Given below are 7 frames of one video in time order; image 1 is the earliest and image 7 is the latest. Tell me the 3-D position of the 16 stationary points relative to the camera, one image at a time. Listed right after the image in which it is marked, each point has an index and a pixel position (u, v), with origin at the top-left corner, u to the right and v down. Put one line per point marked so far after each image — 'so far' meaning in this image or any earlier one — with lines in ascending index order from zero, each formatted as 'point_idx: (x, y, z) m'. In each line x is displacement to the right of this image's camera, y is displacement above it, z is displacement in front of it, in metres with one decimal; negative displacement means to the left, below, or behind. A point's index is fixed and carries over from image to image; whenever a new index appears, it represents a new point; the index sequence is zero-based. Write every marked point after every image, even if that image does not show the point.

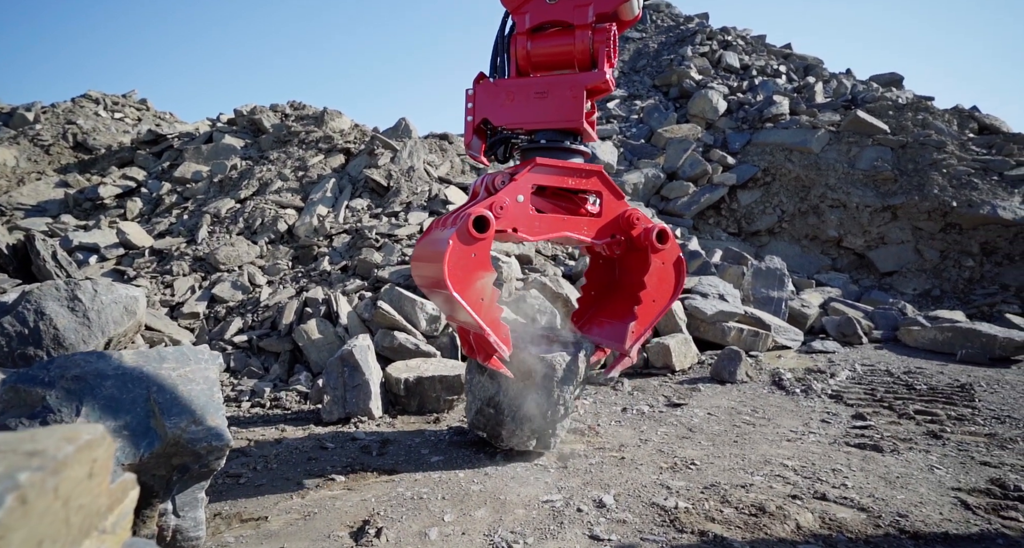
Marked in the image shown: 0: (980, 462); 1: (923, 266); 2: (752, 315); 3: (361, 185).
0: (+1.9, -0.8, +2.6) m
1: (+5.5, +0.1, +8.3) m
2: (+2.3, -0.4, +5.9) m
3: (-1.7, +1.0, +7.0) m
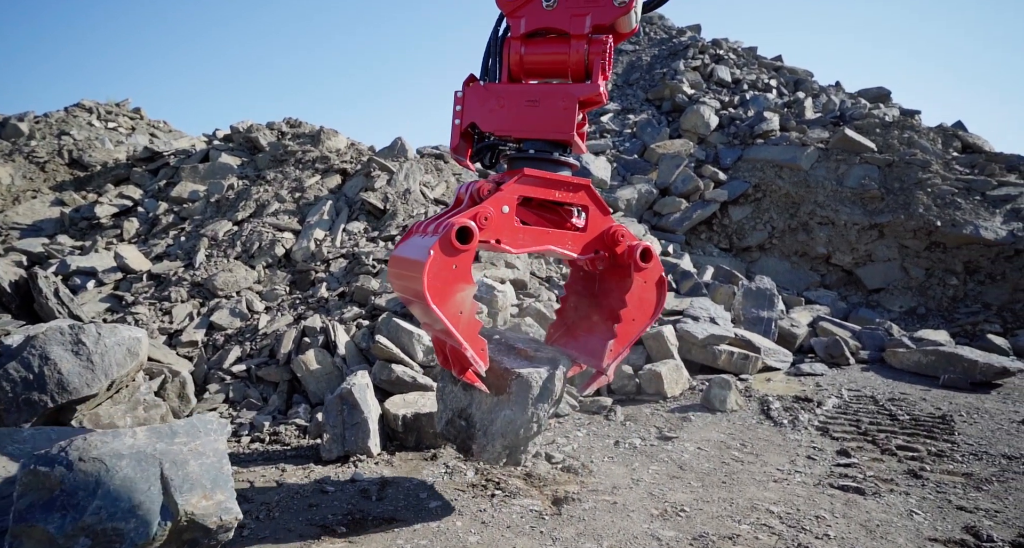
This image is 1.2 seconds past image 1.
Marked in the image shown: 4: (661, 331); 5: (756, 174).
0: (+1.9, -1.0, +2.7) m
1: (+5.4, -0.1, +8.4) m
2: (+2.3, -0.6, +6.1) m
3: (-1.8, +0.8, +7.1) m
4: (+1.3, -0.5, +5.3) m
5: (+3.7, +1.5, +9.4) m
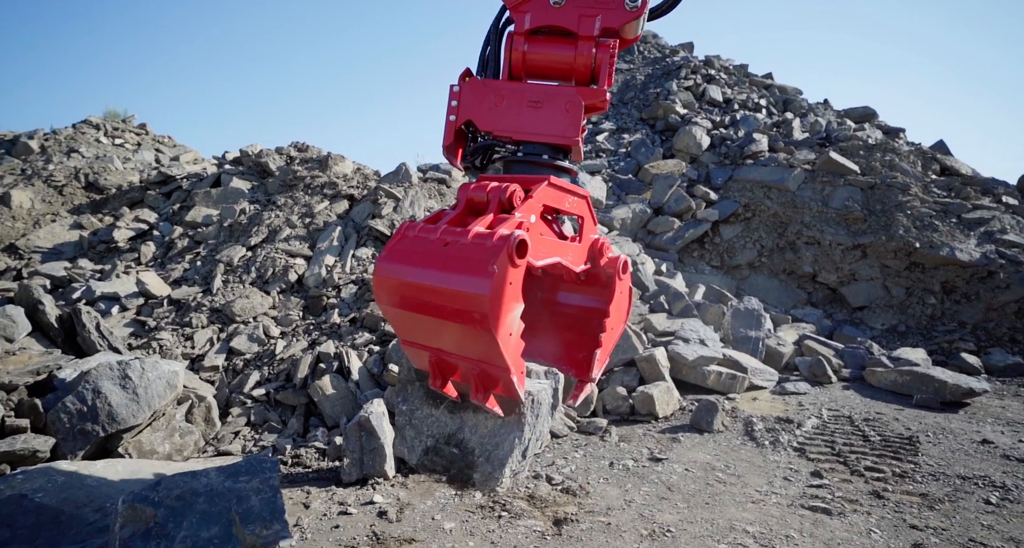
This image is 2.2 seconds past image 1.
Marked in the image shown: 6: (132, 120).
0: (+2.0, -1.2, +3.1) m
1: (+5.4, -0.4, +8.8) m
2: (+2.3, -0.9, +6.4) m
3: (-1.8, +0.5, +7.4) m
4: (+1.3, -0.7, +5.7) m
5: (+3.7, +1.2, +9.8) m
6: (-10.4, +4.2, +16.9) m
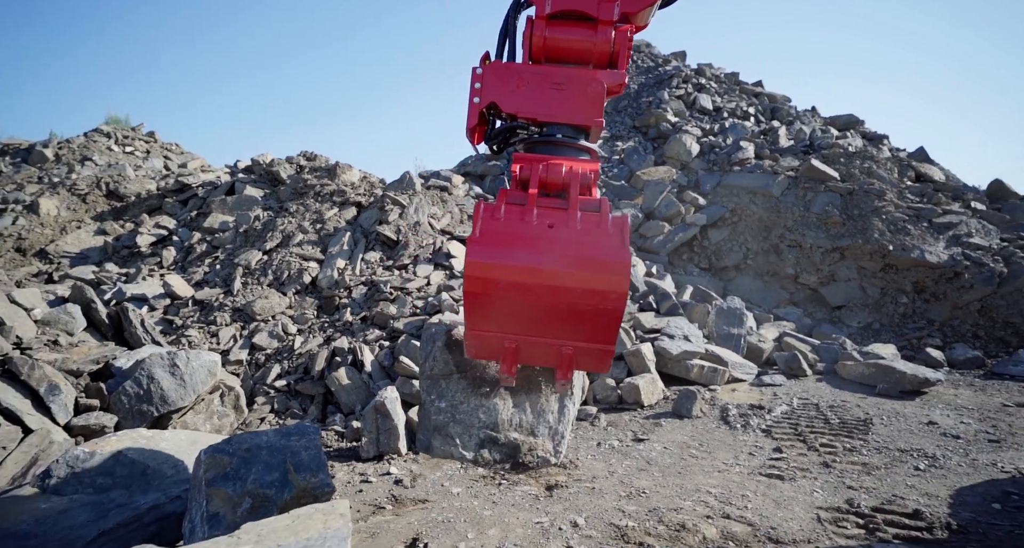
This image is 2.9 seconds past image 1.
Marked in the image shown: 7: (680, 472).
0: (+1.9, -1.2, +3.6) m
1: (+5.4, -0.4, +9.4) m
2: (+2.2, -0.9, +7.0) m
3: (-1.8, +0.5, +8.0) m
4: (+1.3, -0.7, +6.2) m
5: (+3.7, +1.2, +10.3) m
6: (-10.5, +4.1, +17.5) m
7: (+1.1, -1.3, +4.0) m
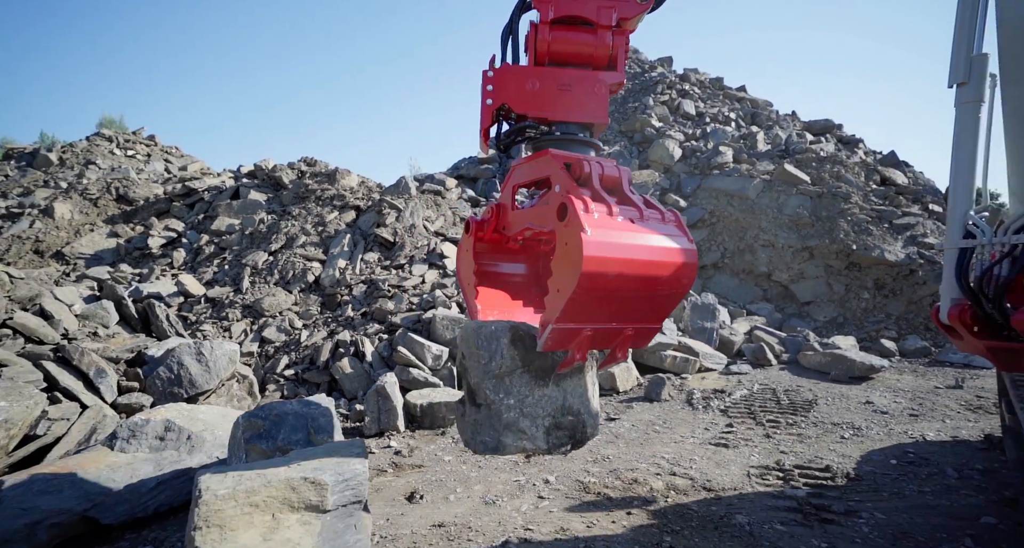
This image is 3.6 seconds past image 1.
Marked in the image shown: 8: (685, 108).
0: (+1.8, -1.2, +4.2) m
1: (+5.2, -0.4, +10.0) m
2: (+2.1, -0.9, +7.6) m
3: (-1.9, +0.5, +8.6) m
4: (+1.1, -0.7, +6.8) m
5: (+3.5, +1.3, +11.0) m
6: (-10.7, +4.1, +18.0) m
7: (+1.0, -1.3, +4.7) m
8: (+3.9, +3.8, +14.1) m
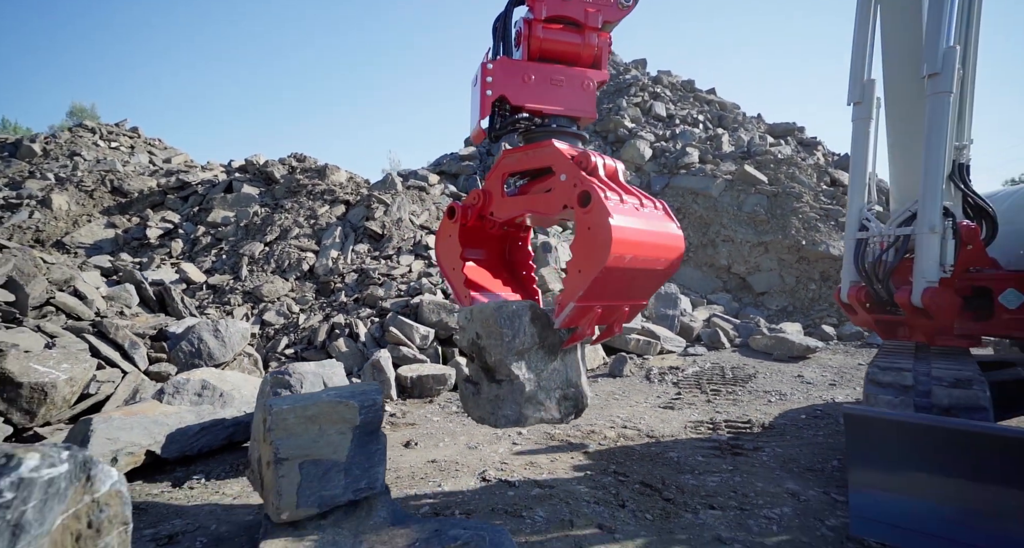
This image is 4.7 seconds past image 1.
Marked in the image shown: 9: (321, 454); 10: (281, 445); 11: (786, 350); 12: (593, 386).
0: (+1.7, -1.1, +5.0) m
1: (+4.8, -0.2, +11.0) m
2: (+1.8, -0.7, +8.4) m
3: (-2.3, +0.6, +9.2) m
4: (+0.9, -0.6, +7.6) m
5: (+3.1, +1.4, +11.8) m
6: (-11.3, +4.4, +18.3) m
7: (+0.8, -1.2, +5.5) m
8: (+3.4, +3.9, +14.9) m
9: (-0.8, -0.7, +2.5) m
10: (-0.9, -0.7, +2.4) m
11: (+3.5, -1.0, +7.8) m
12: (+0.8, -1.2, +6.5) m
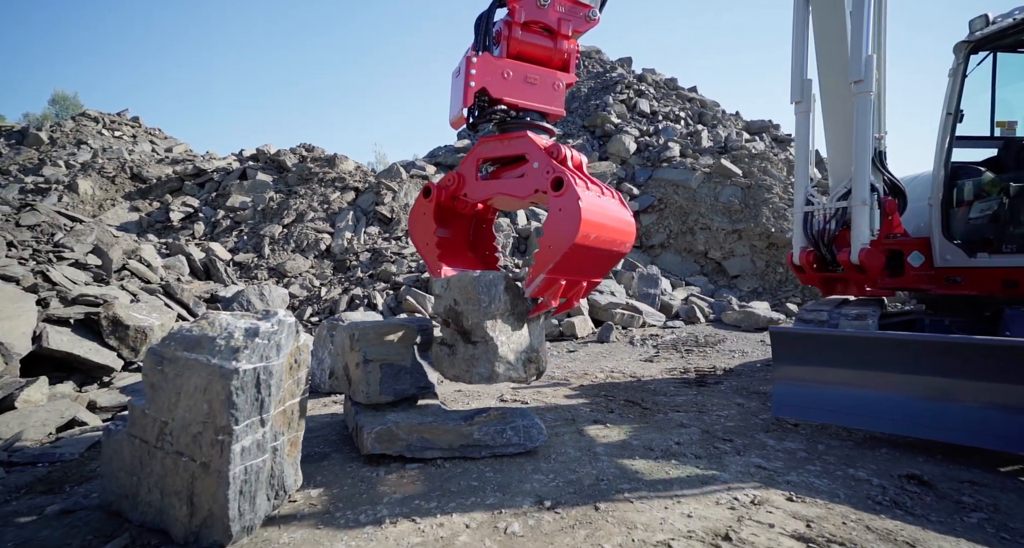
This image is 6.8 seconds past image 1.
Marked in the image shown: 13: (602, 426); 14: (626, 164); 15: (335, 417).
0: (+1.7, -0.9, +6.0) m
1: (+4.7, 0.0, +12.0) m
2: (+1.8, -0.5, +9.4) m
3: (-2.3, +0.9, +10.1) m
4: (+0.9, -0.3, +8.6) m
5: (+3.0, +1.7, +12.8) m
6: (-11.6, +4.9, +19.0) m
7: (+0.8, -0.9, +6.4) m
8: (+3.3, +4.3, +15.9) m
9: (-0.7, -0.5, +3.4) m
10: (-0.8, -0.4, +3.4) m
11: (+3.4, -0.7, +8.8) m
12: (+0.9, -0.9, +7.5) m
13: (+0.5, -0.9, +3.6) m
14: (+2.5, +2.4, +13.6) m
15: (-1.1, -0.9, +3.9) m
